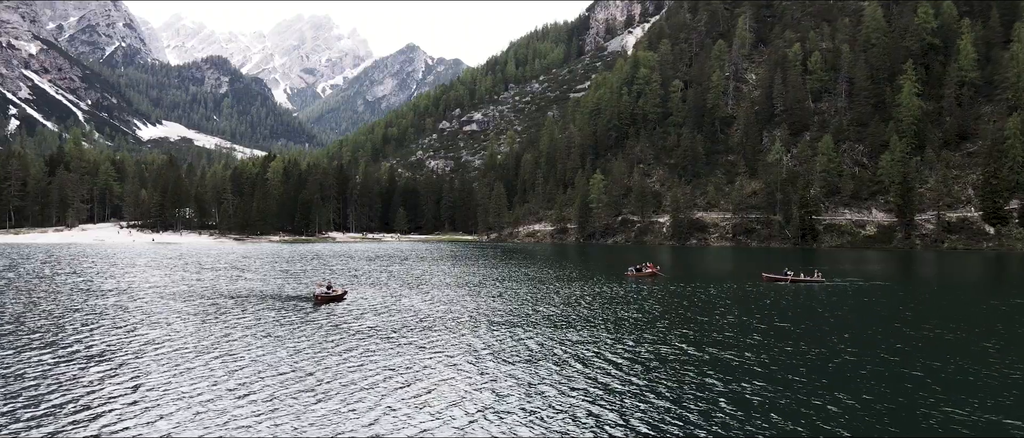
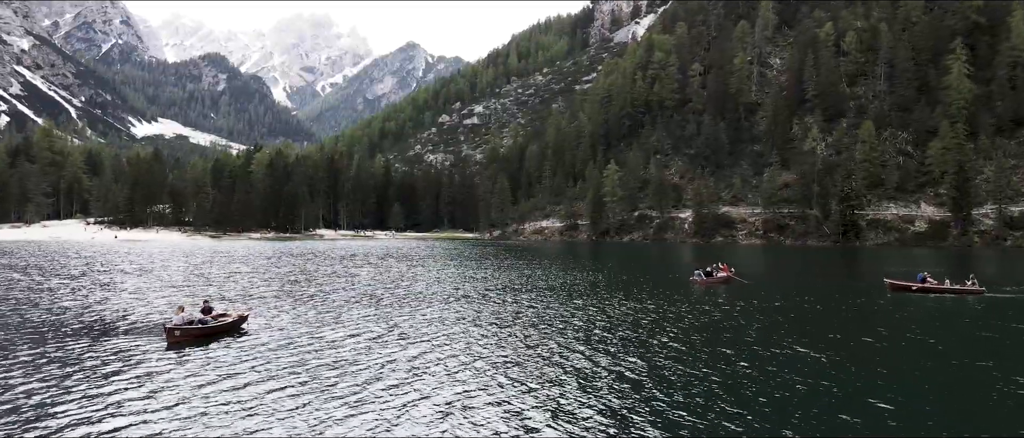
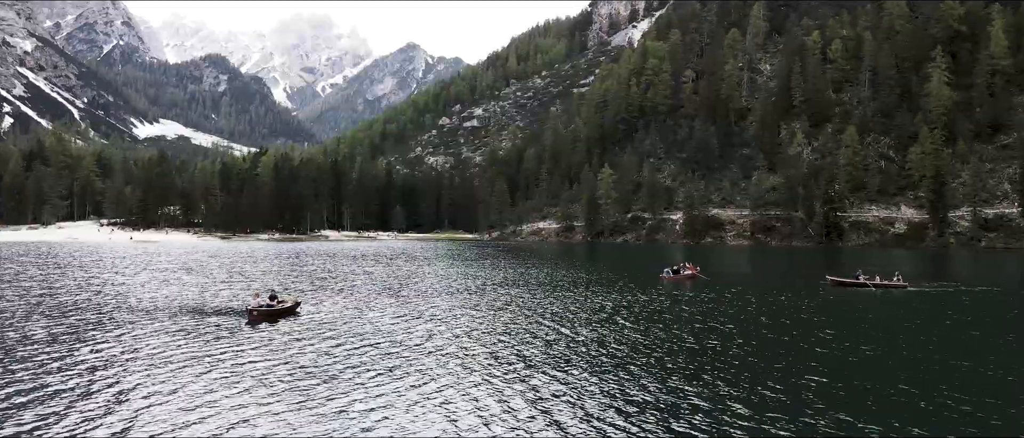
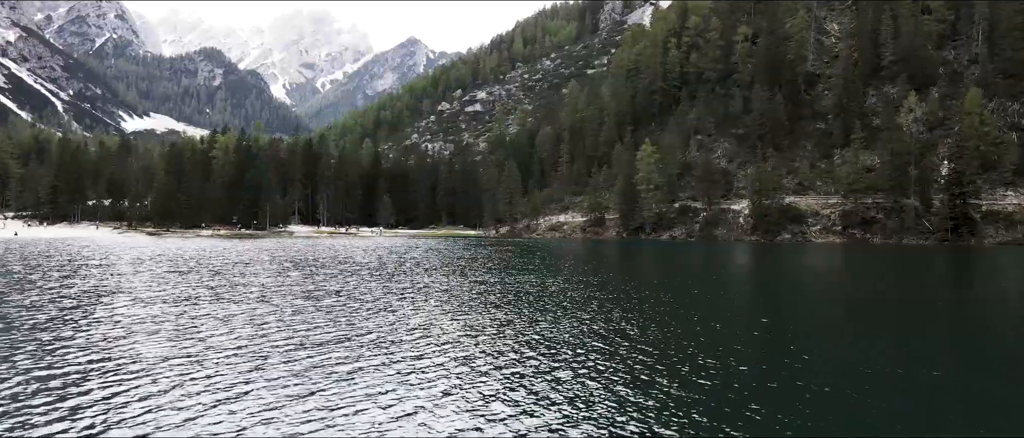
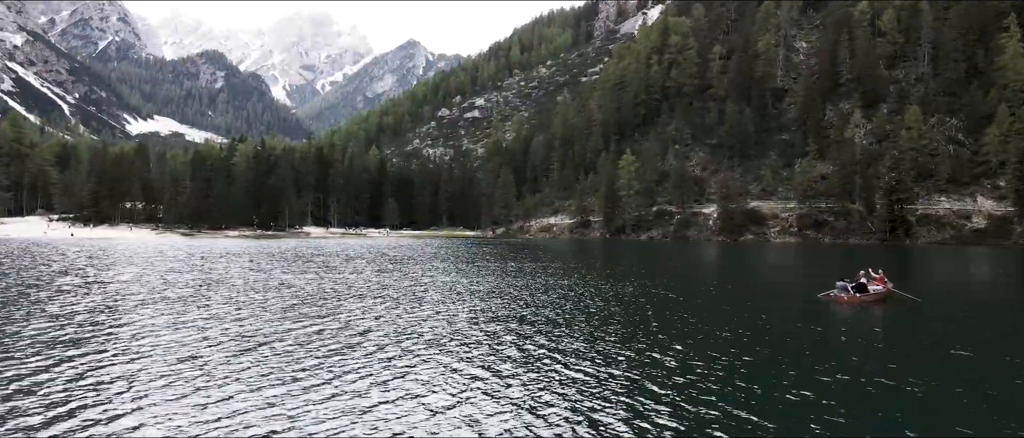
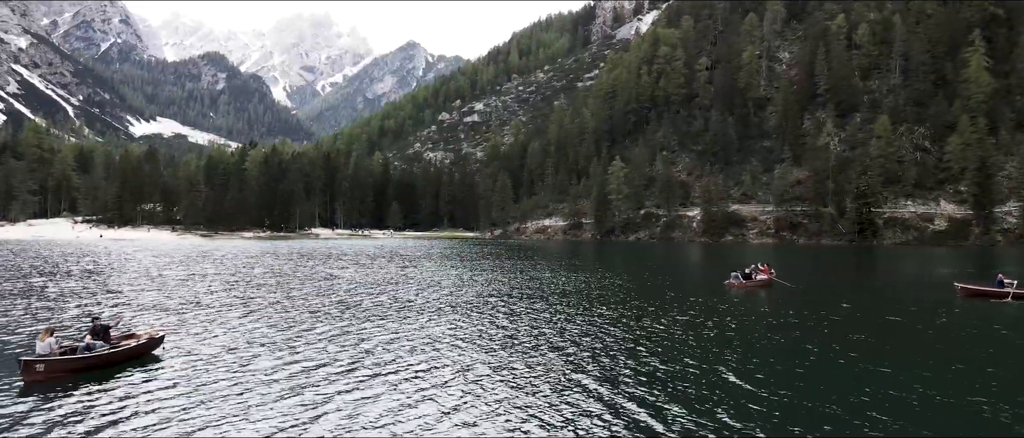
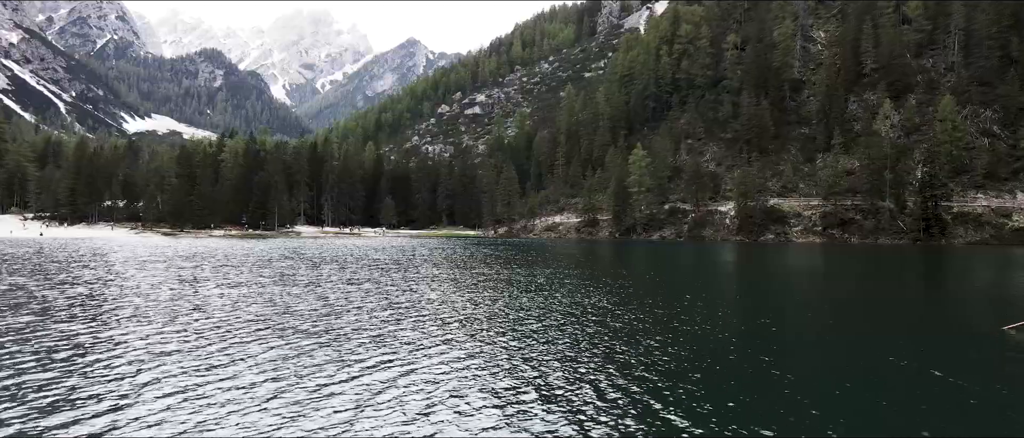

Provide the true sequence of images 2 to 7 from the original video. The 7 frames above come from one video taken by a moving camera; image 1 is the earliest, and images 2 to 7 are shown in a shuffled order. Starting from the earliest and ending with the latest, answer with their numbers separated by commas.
3, 2, 6, 5, 7, 4
